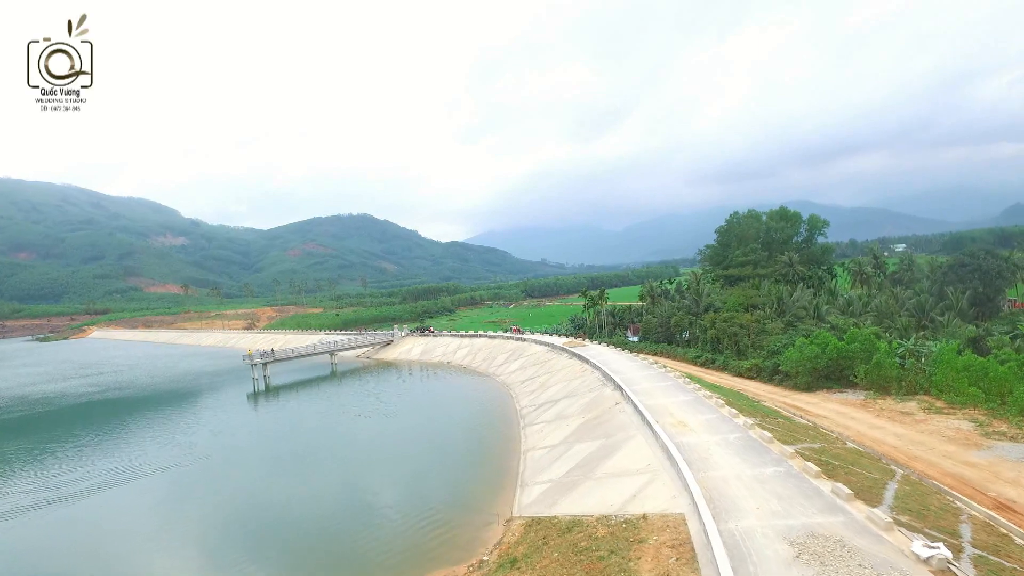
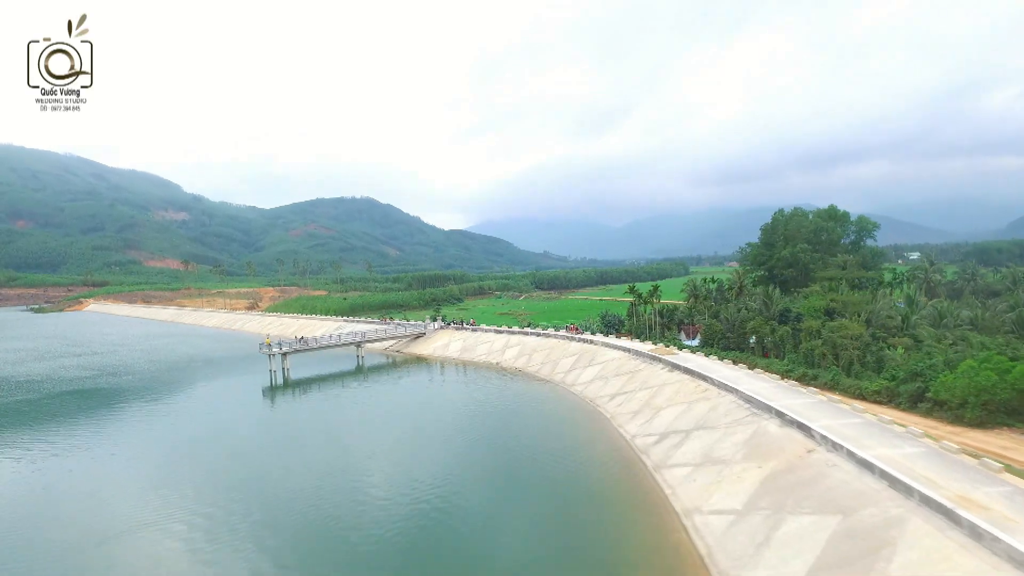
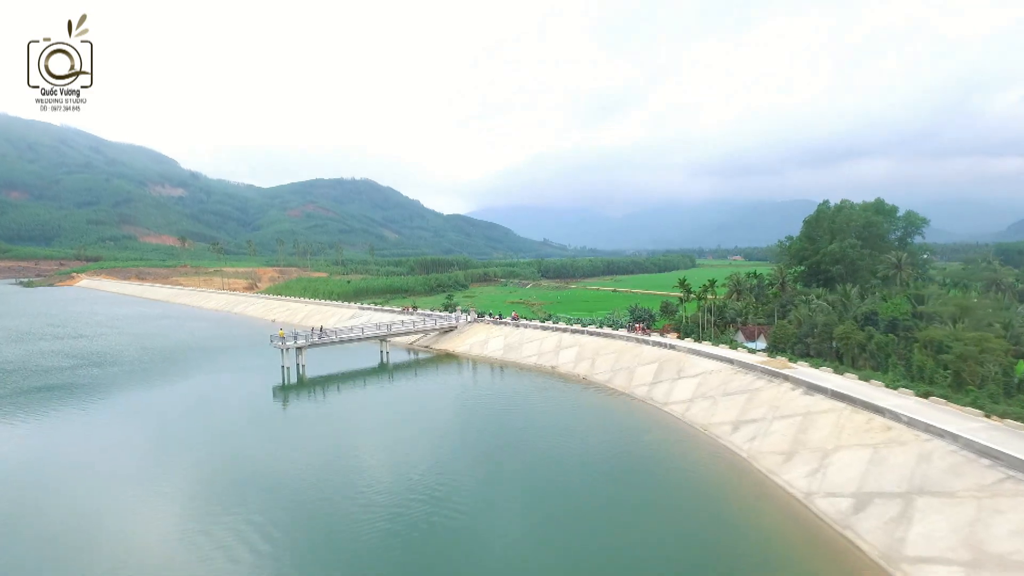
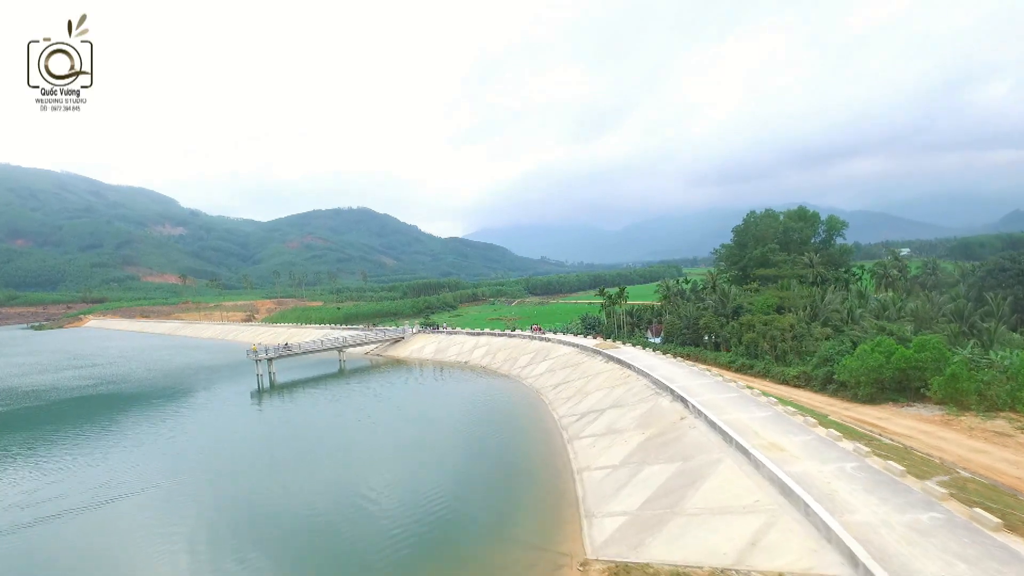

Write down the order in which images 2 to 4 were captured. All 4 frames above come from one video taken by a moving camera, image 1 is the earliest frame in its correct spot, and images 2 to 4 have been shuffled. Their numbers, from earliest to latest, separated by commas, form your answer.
4, 2, 3
